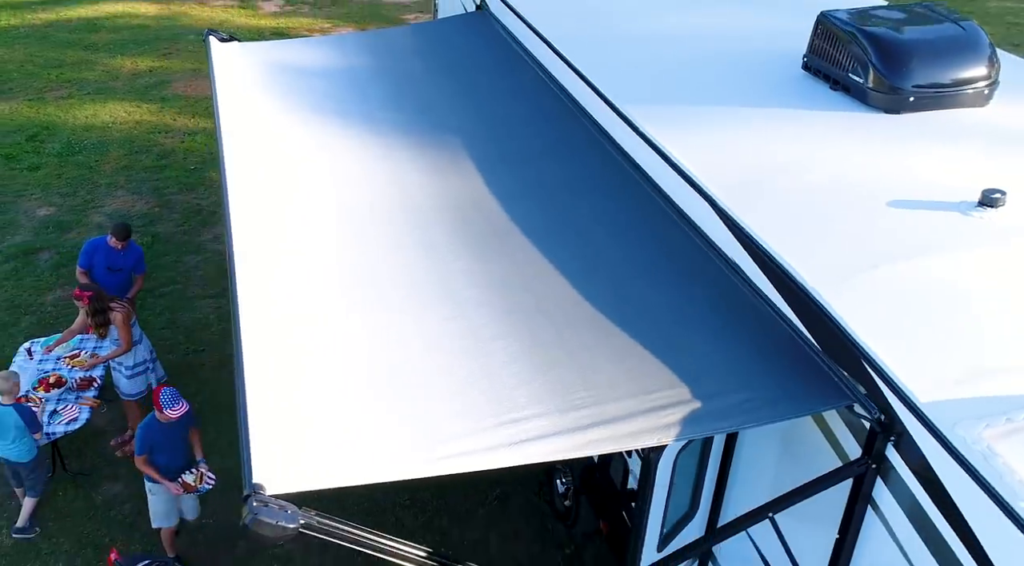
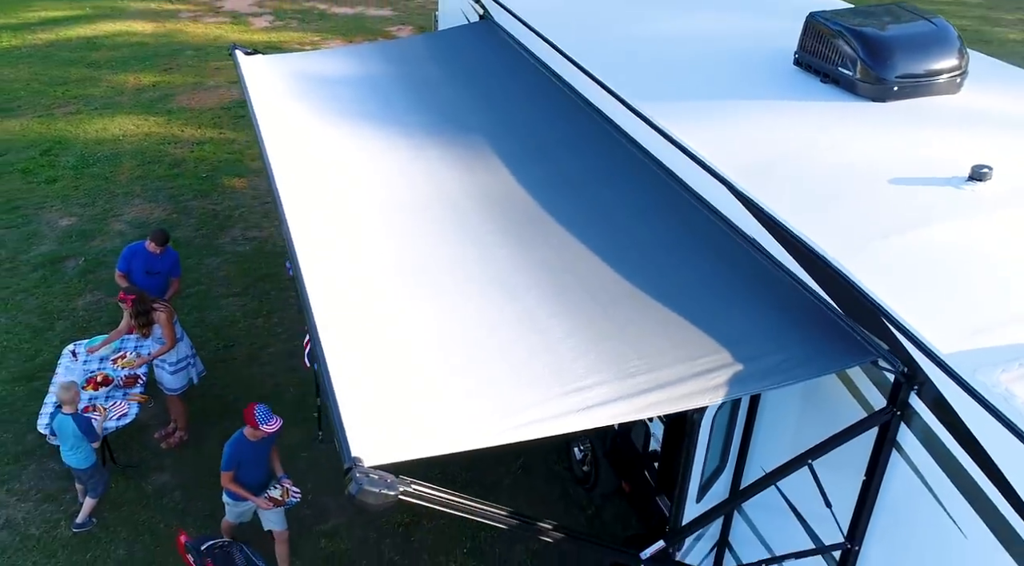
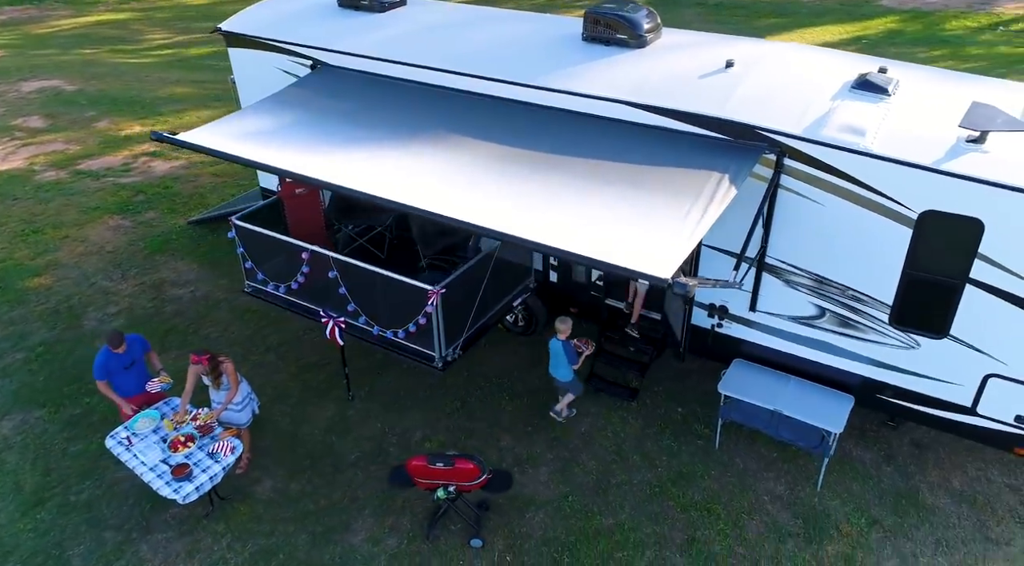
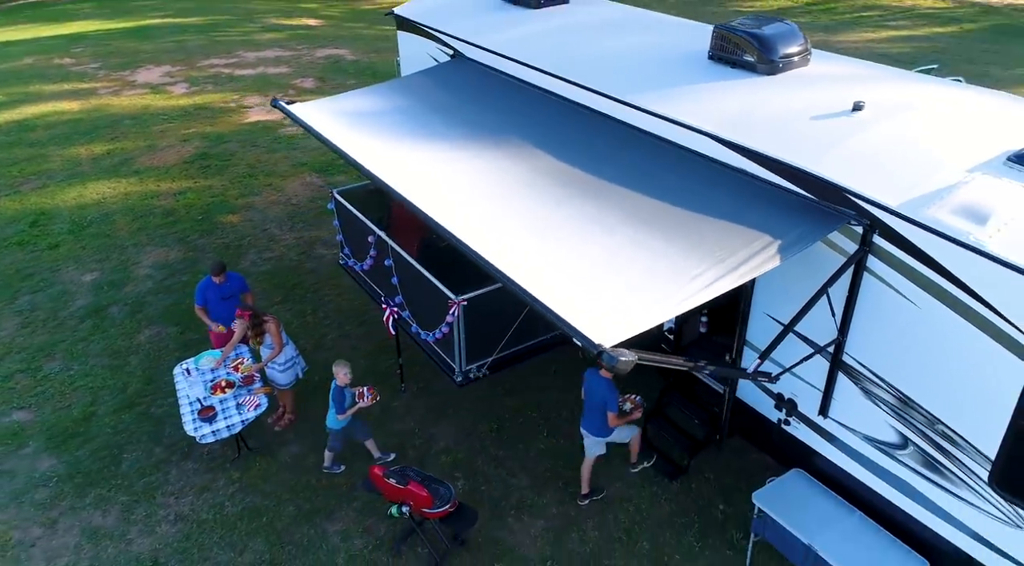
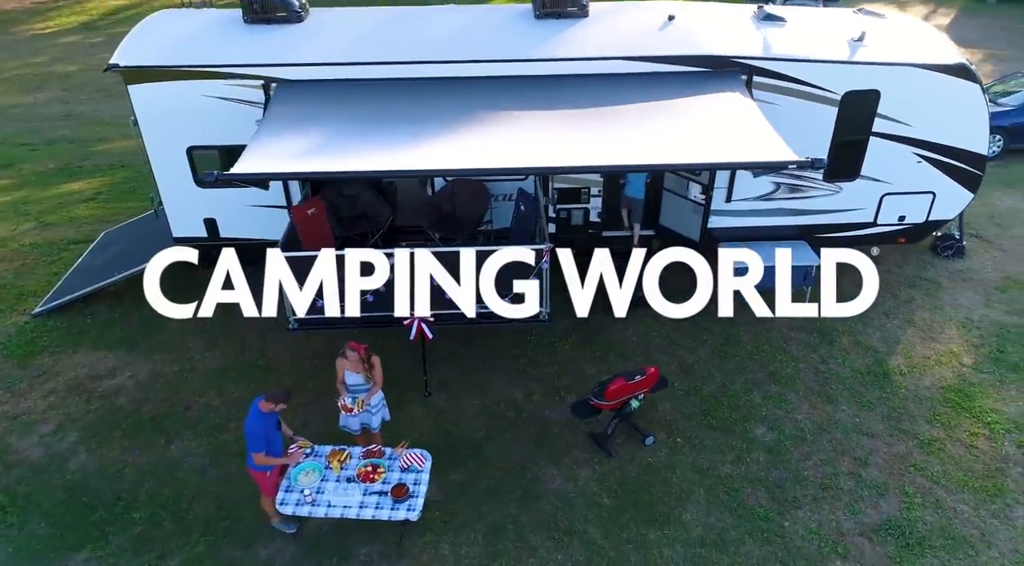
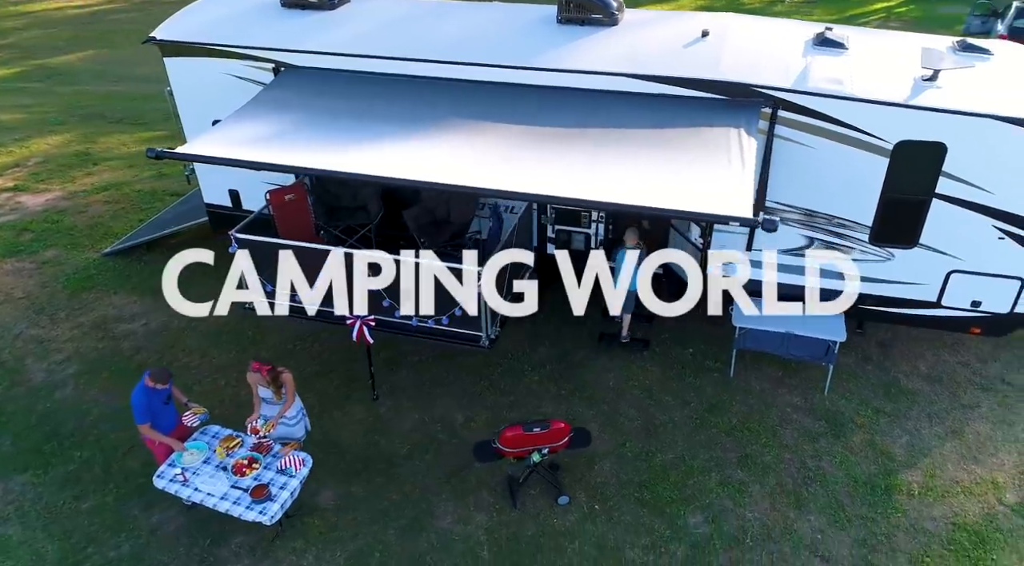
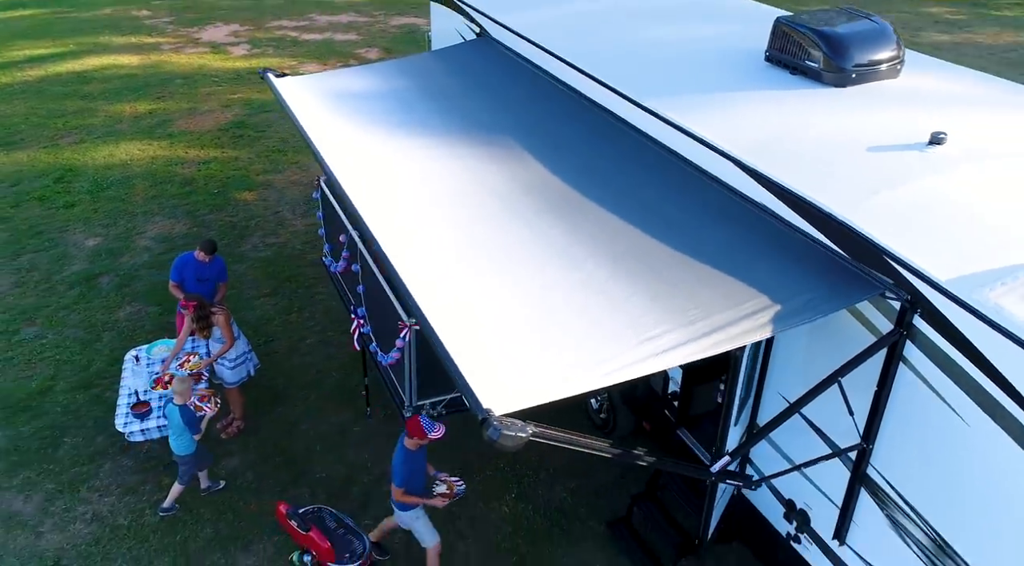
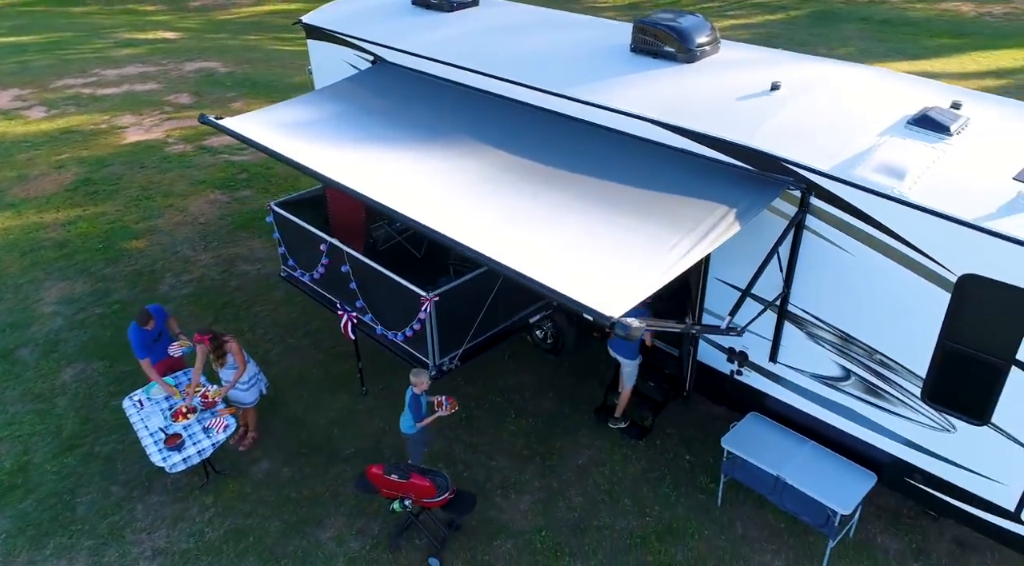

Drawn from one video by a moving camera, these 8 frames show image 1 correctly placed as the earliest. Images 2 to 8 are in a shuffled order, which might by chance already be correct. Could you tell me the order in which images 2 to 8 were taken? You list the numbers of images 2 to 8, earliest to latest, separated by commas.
2, 7, 4, 8, 3, 6, 5
